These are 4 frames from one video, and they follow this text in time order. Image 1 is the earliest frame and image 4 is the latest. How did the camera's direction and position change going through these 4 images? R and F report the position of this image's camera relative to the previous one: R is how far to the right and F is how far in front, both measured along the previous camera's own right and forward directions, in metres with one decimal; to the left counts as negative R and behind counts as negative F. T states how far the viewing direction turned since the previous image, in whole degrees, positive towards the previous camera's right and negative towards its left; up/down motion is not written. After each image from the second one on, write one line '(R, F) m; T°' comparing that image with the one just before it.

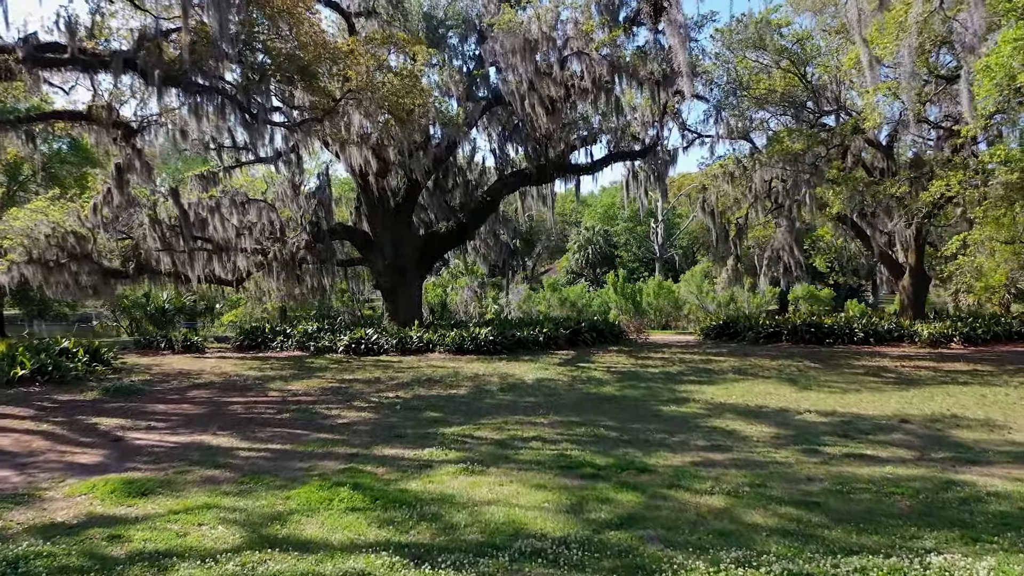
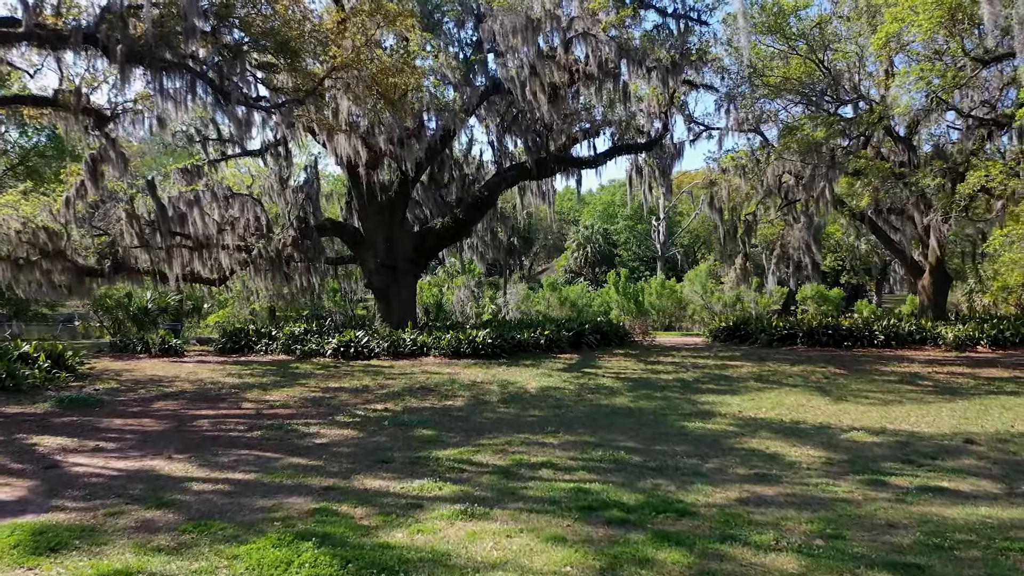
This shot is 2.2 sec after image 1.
(-0.1, +0.9) m; 0°
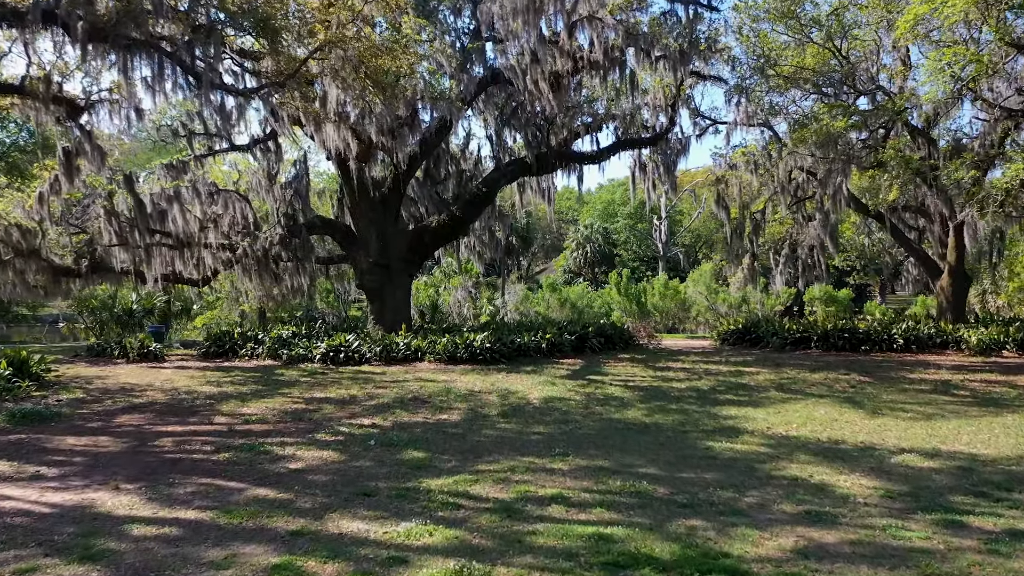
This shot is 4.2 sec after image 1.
(0.0, +0.8) m; 0°
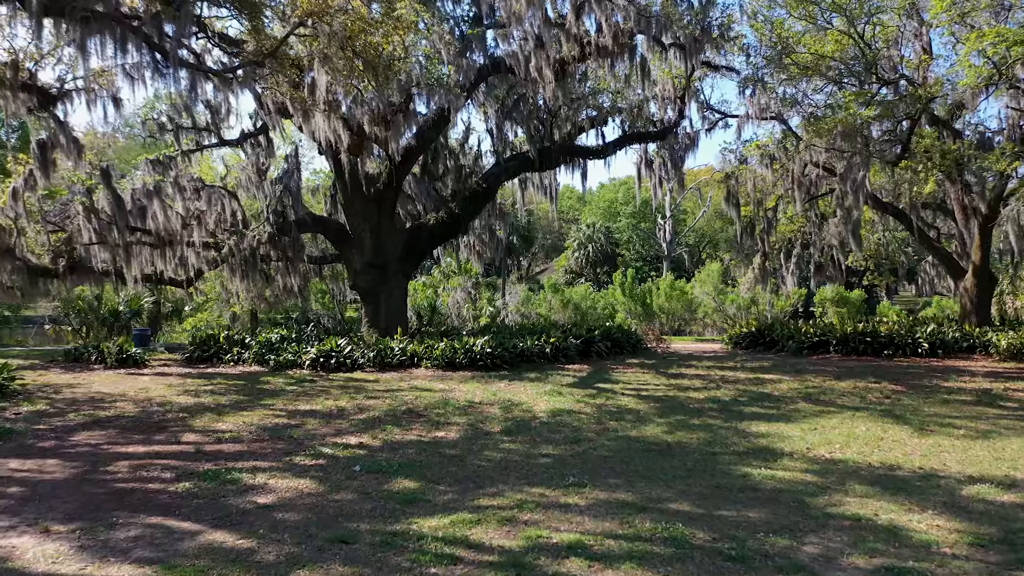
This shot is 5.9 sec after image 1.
(-0.1, +0.8) m; 0°
